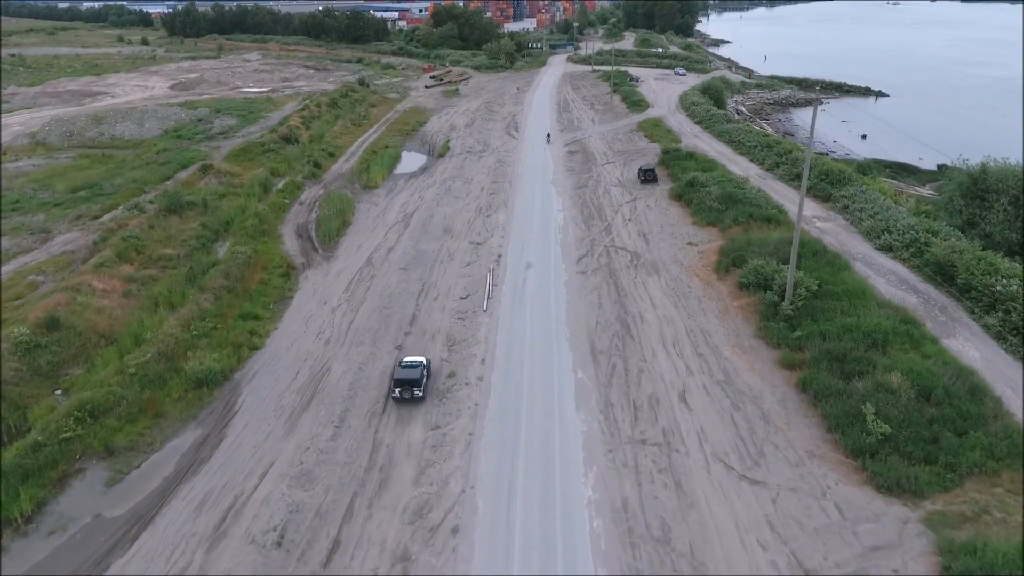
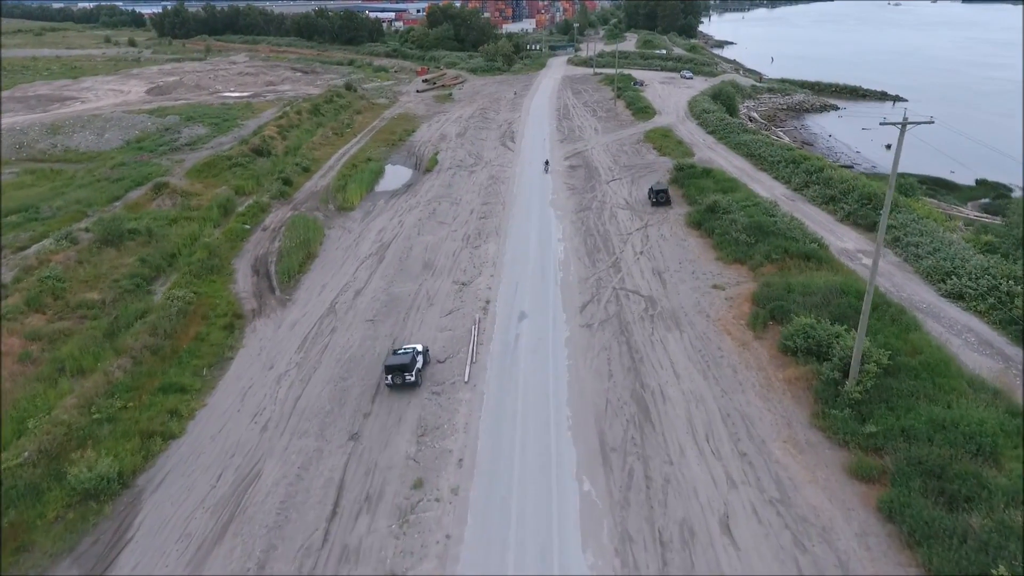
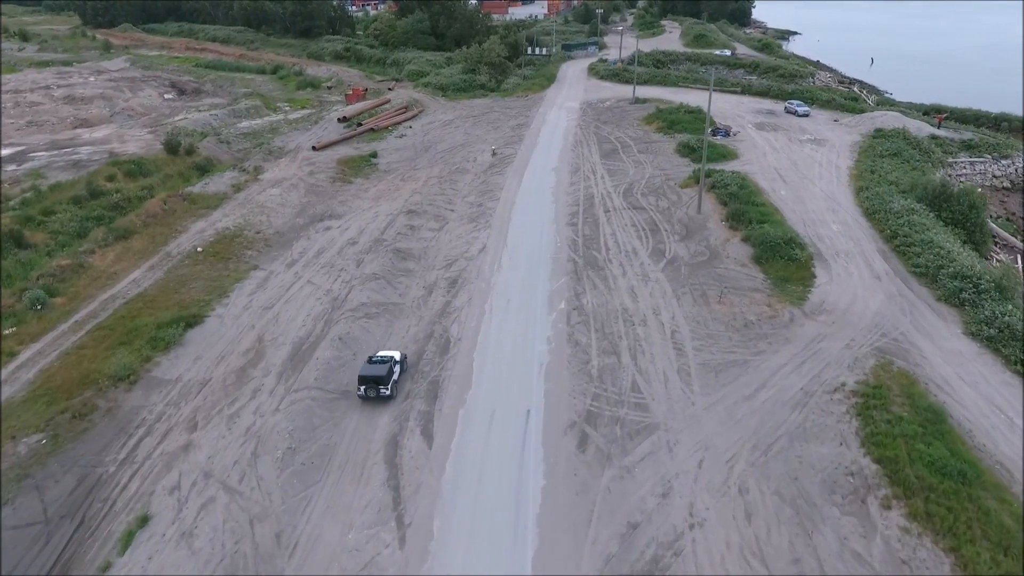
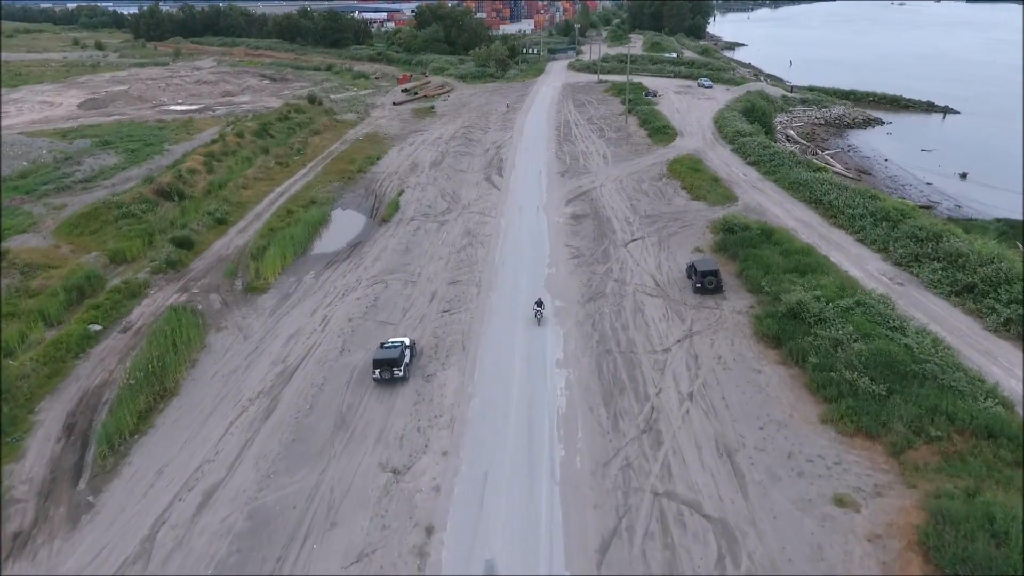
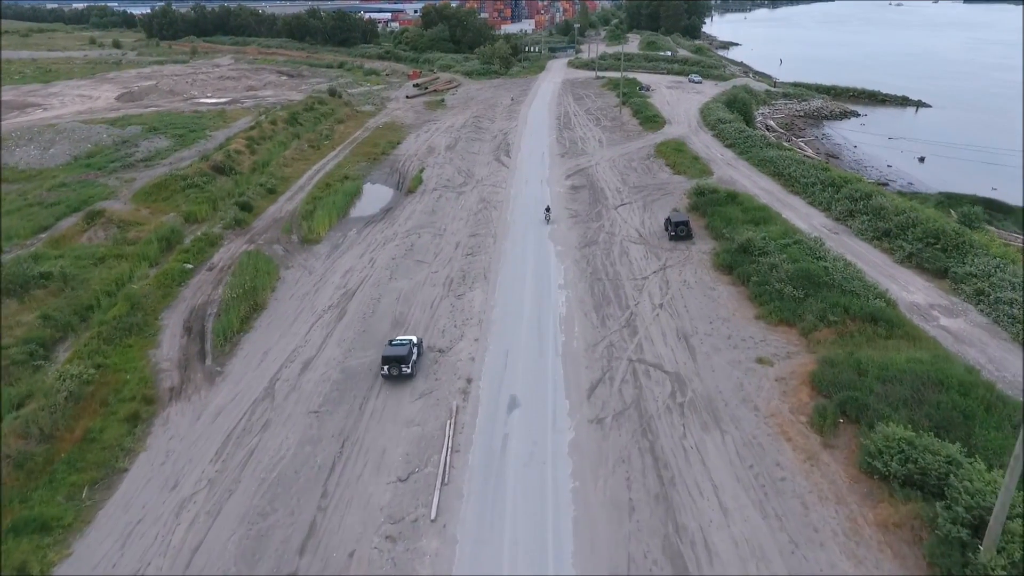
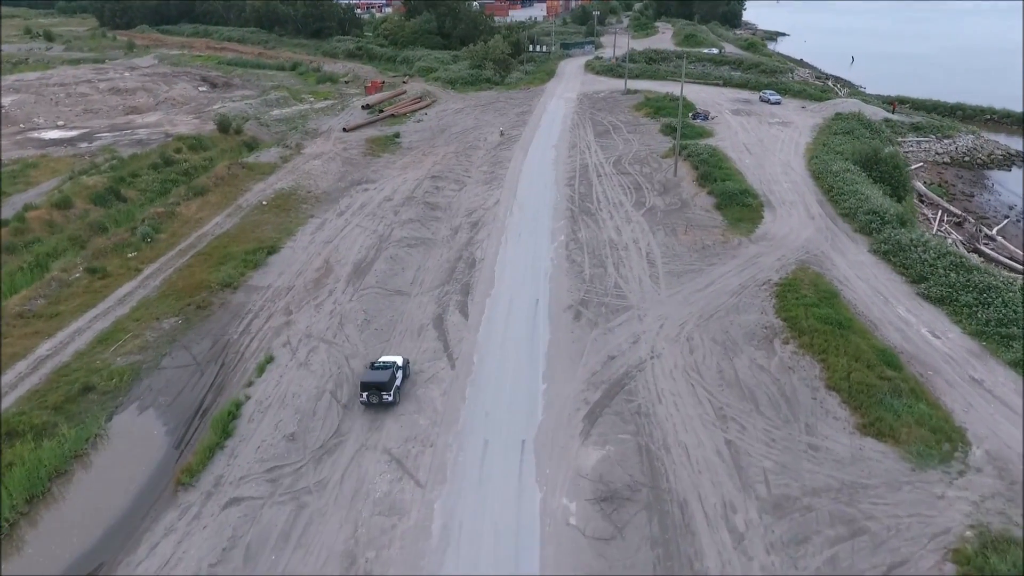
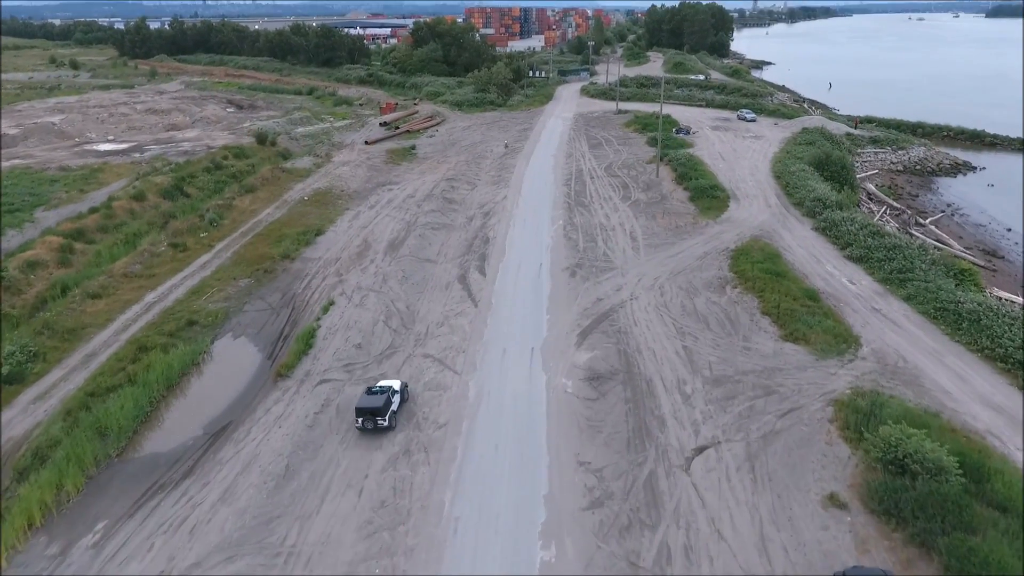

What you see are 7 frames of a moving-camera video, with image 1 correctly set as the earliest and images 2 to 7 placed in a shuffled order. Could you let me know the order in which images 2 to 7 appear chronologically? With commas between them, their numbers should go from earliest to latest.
2, 5, 4, 7, 6, 3
